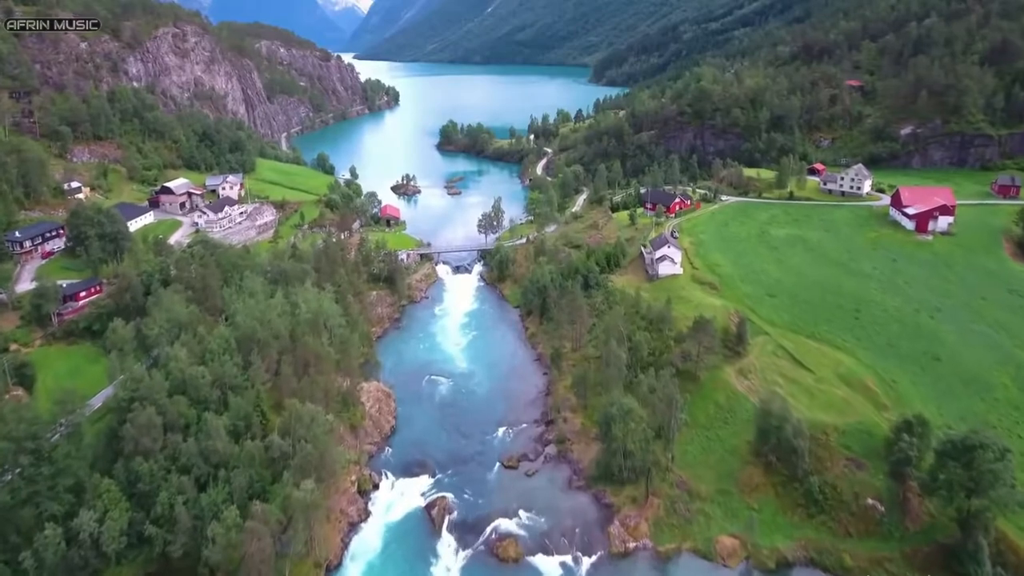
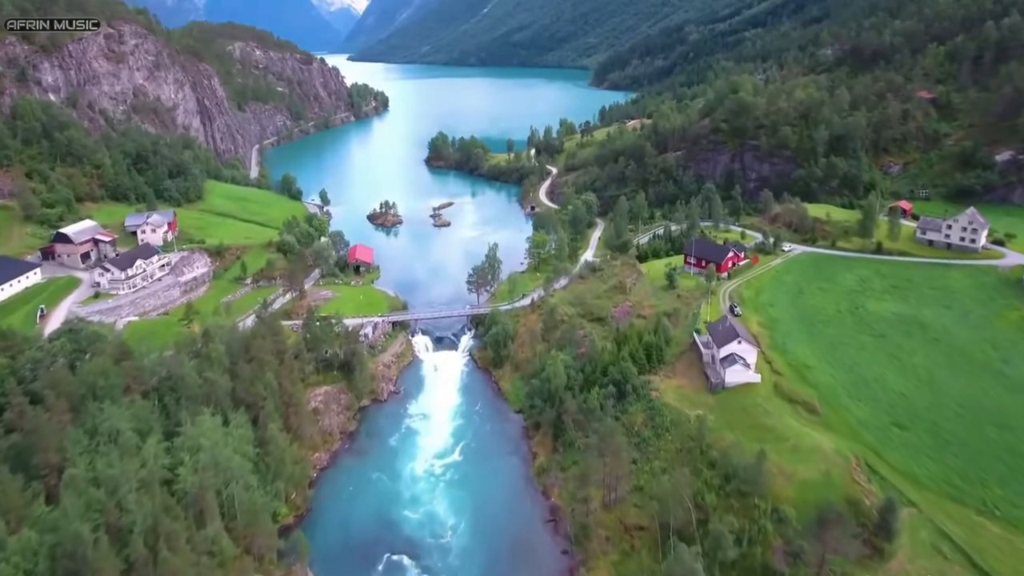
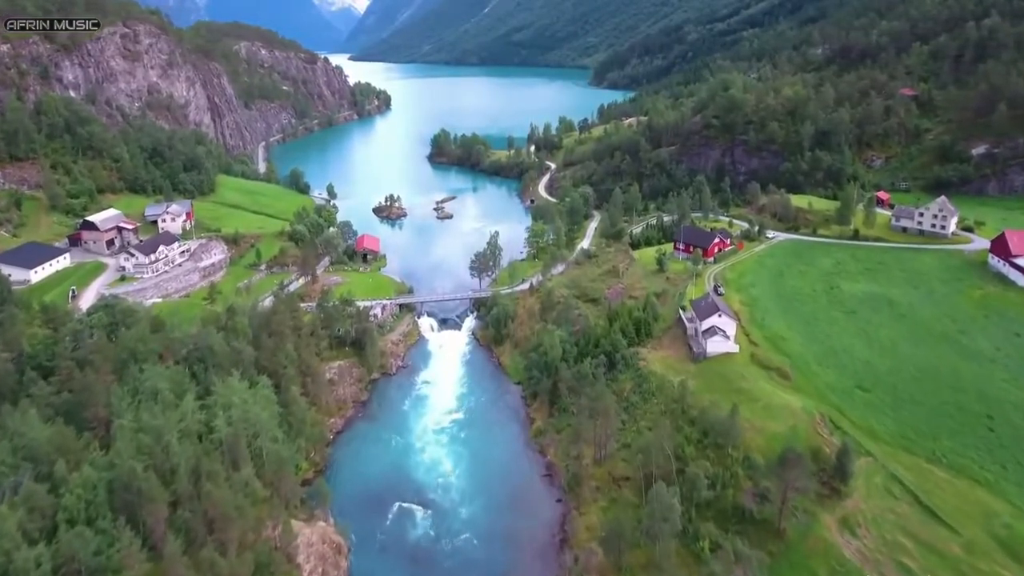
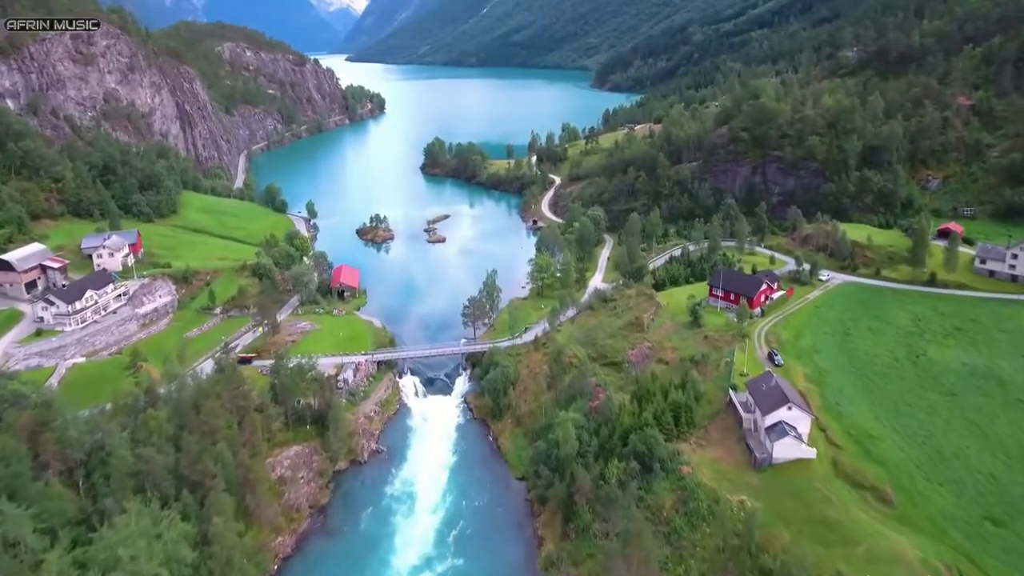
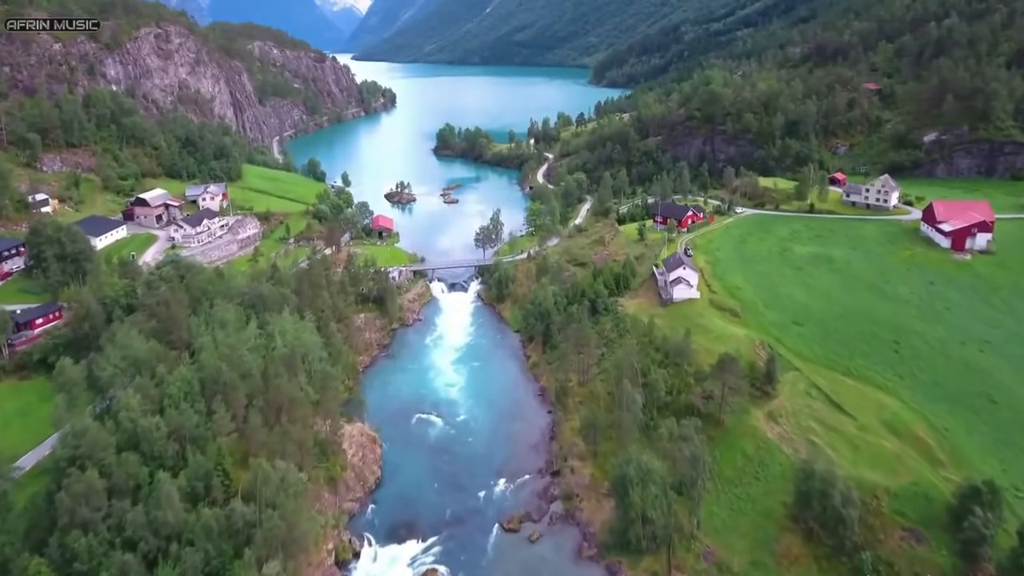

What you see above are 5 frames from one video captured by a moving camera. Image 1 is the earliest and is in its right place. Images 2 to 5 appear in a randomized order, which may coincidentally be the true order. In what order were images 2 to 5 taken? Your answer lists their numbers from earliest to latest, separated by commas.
5, 3, 2, 4
